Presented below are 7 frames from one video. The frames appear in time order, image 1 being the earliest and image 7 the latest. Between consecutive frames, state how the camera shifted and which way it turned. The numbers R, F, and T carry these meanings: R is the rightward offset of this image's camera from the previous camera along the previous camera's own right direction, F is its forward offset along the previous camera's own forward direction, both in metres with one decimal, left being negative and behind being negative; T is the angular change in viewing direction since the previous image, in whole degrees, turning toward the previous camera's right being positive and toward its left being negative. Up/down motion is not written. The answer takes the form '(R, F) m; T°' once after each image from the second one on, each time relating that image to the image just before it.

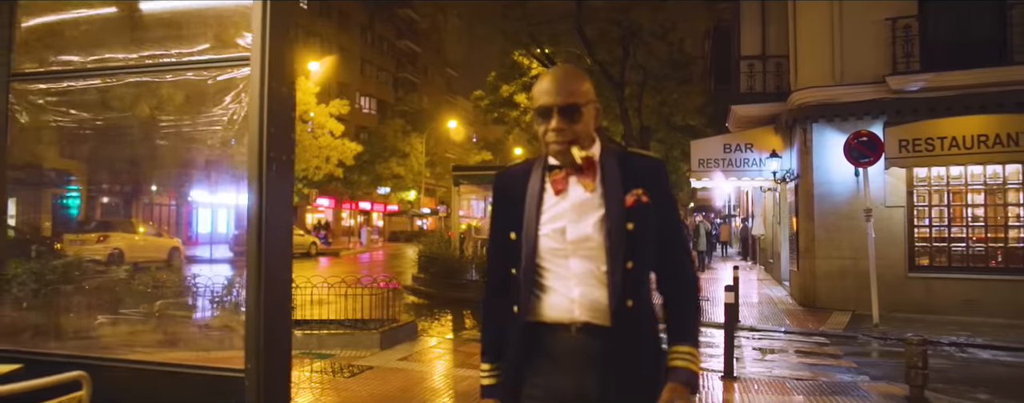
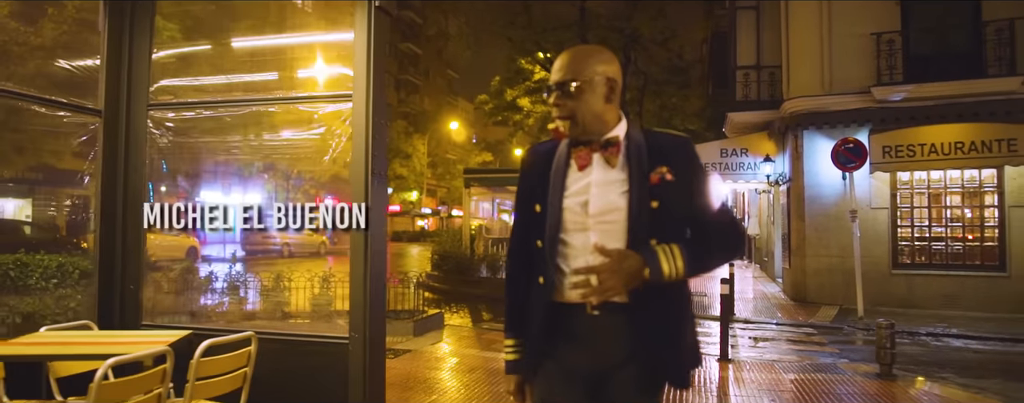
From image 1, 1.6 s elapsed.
(-0.3, -1.0) m; 0°
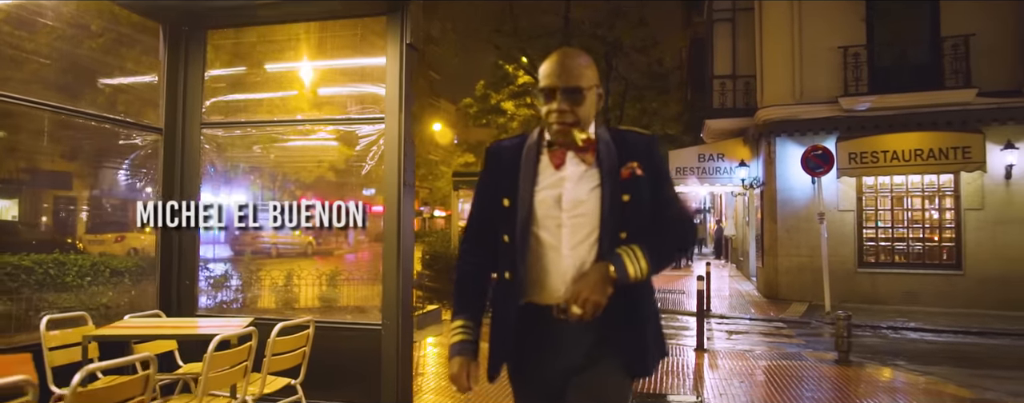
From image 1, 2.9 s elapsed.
(-0.2, -0.7) m; +2°
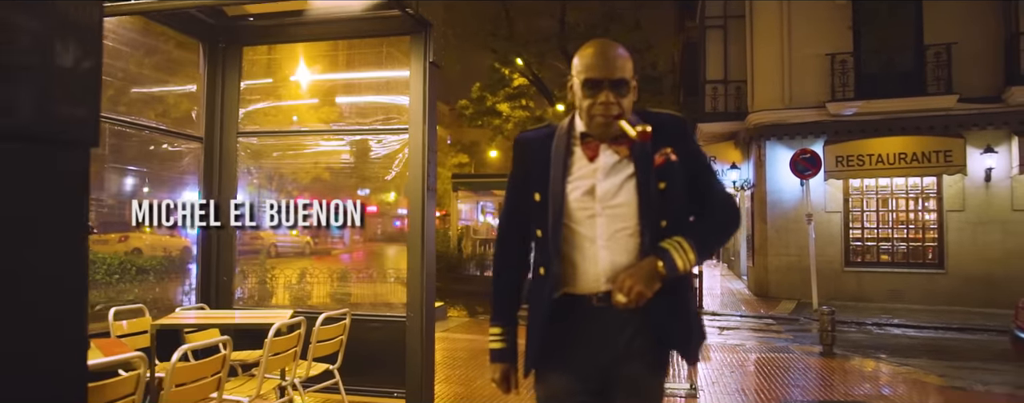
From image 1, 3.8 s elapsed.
(-0.2, -0.5) m; +1°
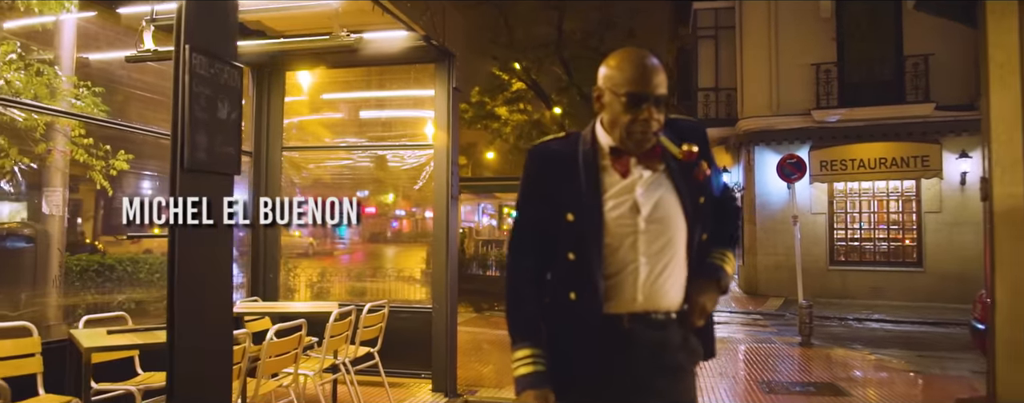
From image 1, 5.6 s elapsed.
(-0.1, -0.8) m; 0°
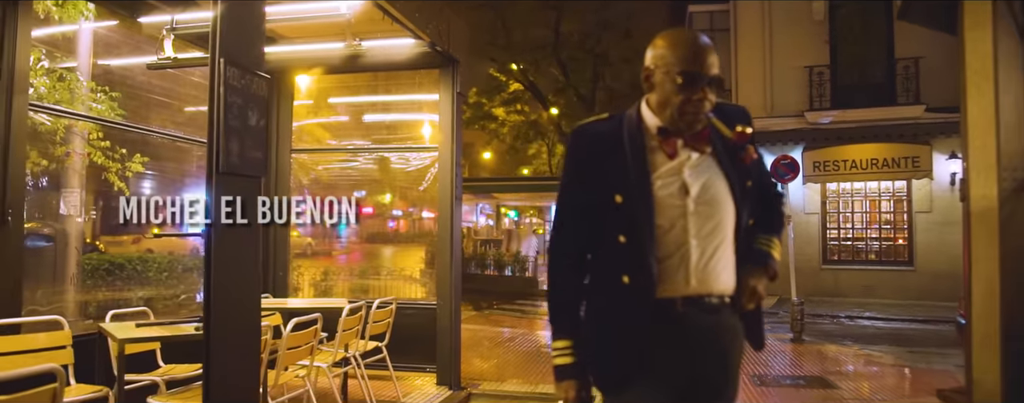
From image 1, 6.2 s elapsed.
(0.0, -0.2) m; 0°
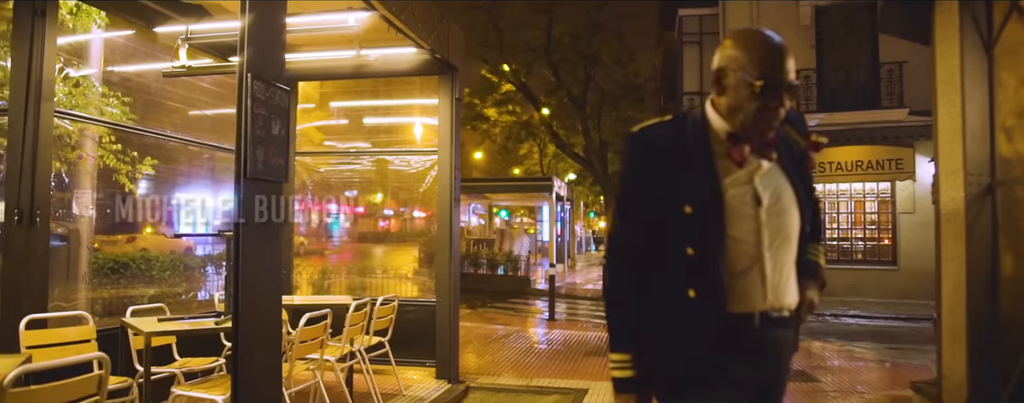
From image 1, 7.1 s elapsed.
(-0.1, -0.3) m; +1°
